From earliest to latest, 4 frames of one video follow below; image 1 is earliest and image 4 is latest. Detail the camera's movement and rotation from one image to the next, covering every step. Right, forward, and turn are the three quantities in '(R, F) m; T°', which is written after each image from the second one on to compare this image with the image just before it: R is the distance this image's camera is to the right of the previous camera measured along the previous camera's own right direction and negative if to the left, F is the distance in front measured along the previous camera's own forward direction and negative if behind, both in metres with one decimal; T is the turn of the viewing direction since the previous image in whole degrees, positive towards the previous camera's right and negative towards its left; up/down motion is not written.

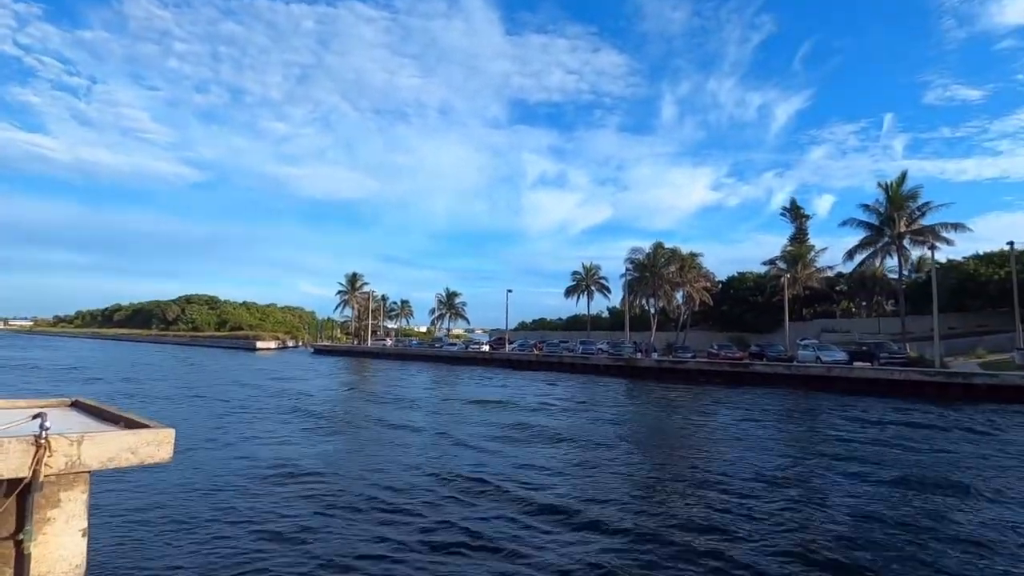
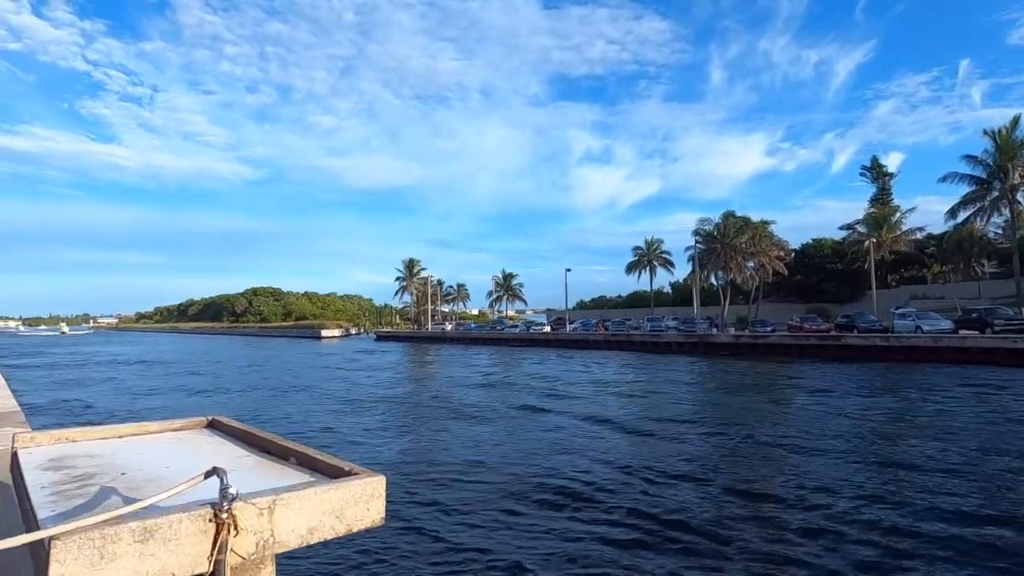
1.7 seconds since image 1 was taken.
(-0.9, +0.9) m; -4°
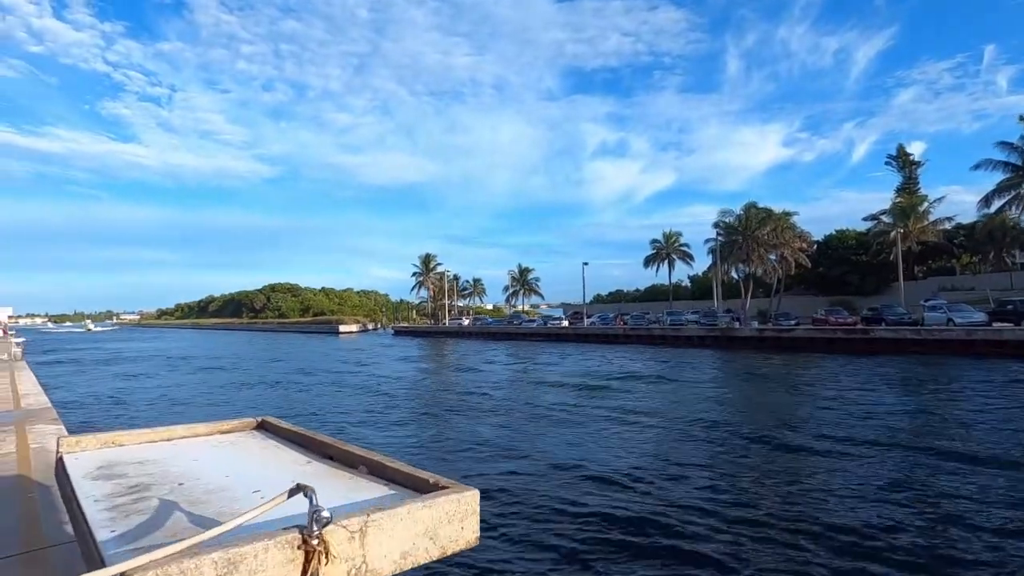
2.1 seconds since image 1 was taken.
(-0.1, +0.4) m; -1°
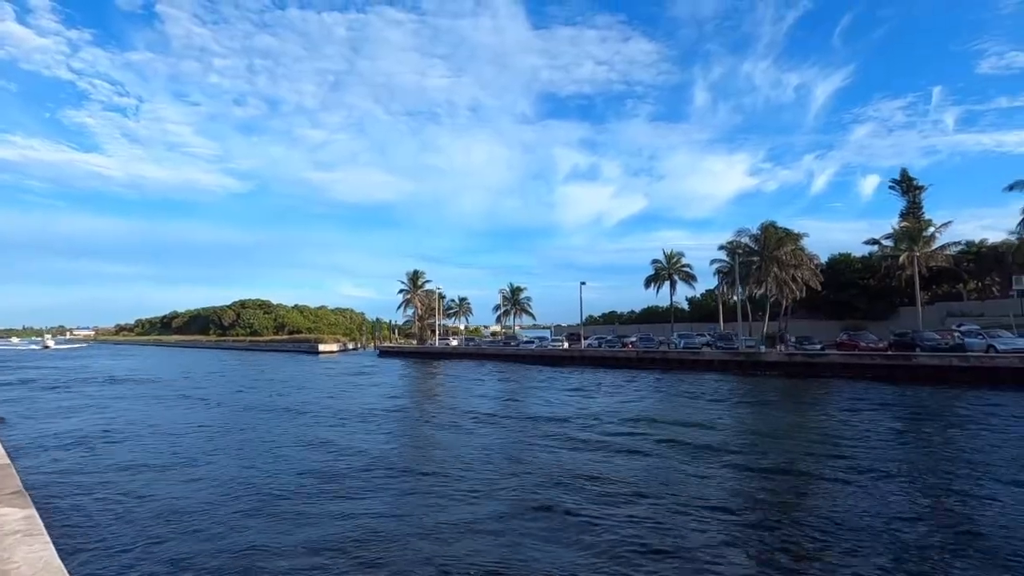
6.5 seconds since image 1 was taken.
(-1.9, +2.2) m; +3°
